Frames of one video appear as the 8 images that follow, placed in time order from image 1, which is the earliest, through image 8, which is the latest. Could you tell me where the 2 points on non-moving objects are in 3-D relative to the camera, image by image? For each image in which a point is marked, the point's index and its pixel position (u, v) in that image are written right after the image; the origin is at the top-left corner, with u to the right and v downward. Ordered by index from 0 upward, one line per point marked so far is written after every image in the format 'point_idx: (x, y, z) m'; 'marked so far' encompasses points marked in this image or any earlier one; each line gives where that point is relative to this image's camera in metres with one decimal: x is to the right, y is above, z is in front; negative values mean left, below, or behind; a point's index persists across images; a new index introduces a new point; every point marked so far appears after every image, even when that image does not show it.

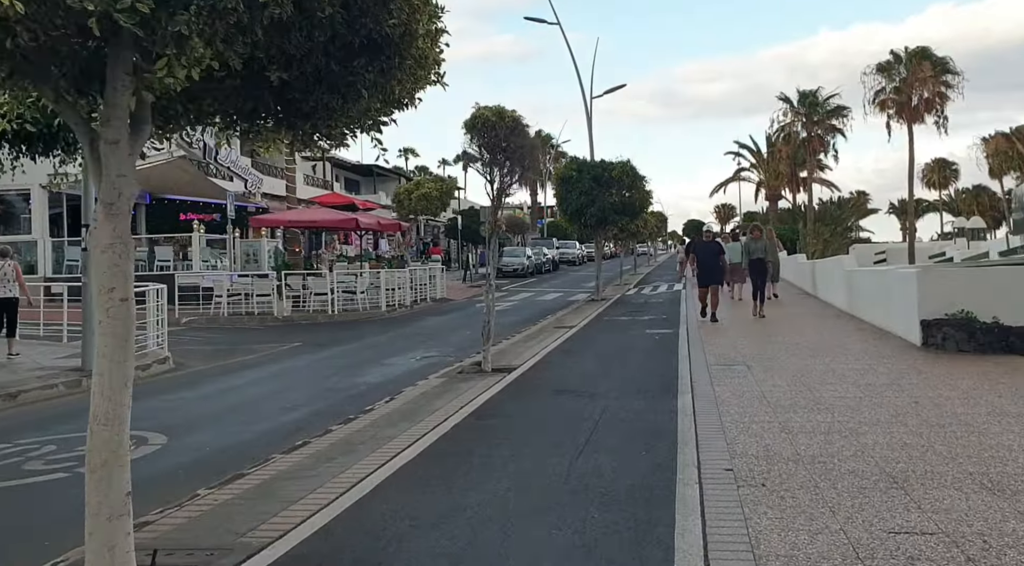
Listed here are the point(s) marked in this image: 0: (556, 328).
0: (+1.1, -1.1, +16.2) m
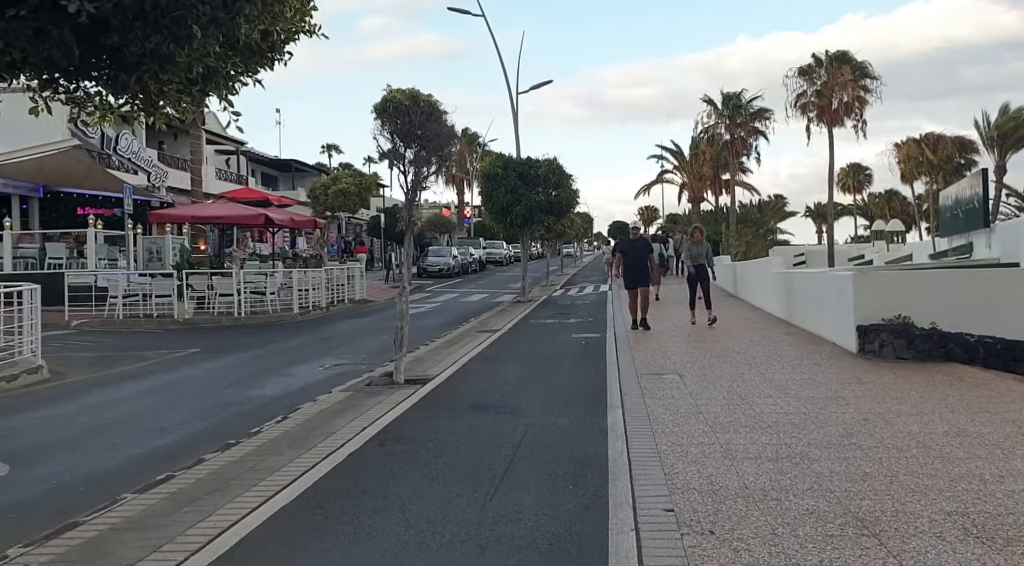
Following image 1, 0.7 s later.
0: (-0.7, -1.1, +15.2) m
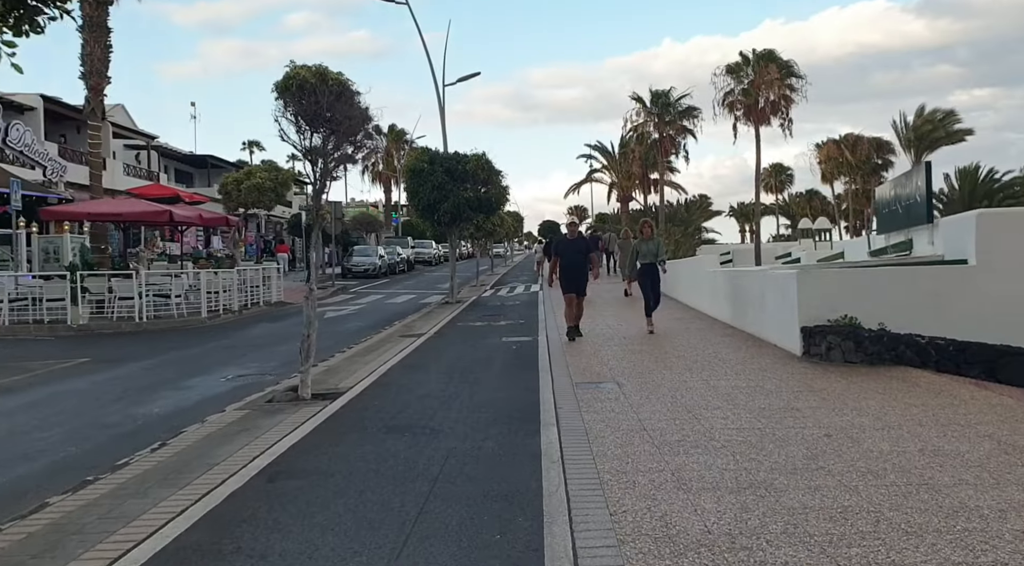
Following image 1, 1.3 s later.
0: (-2.2, -1.1, +14.1) m
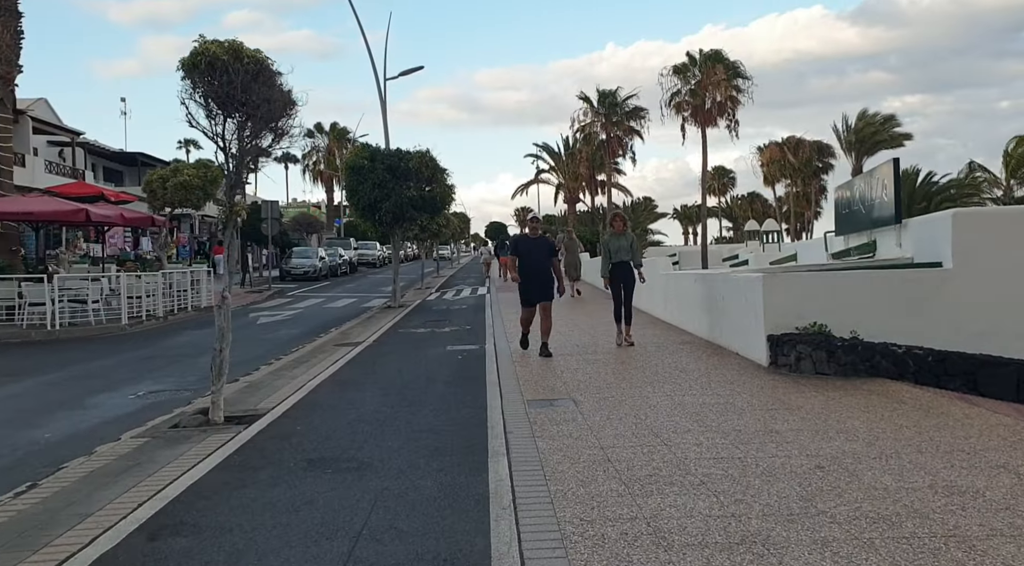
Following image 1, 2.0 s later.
0: (-3.3, -1.2, +13.0) m
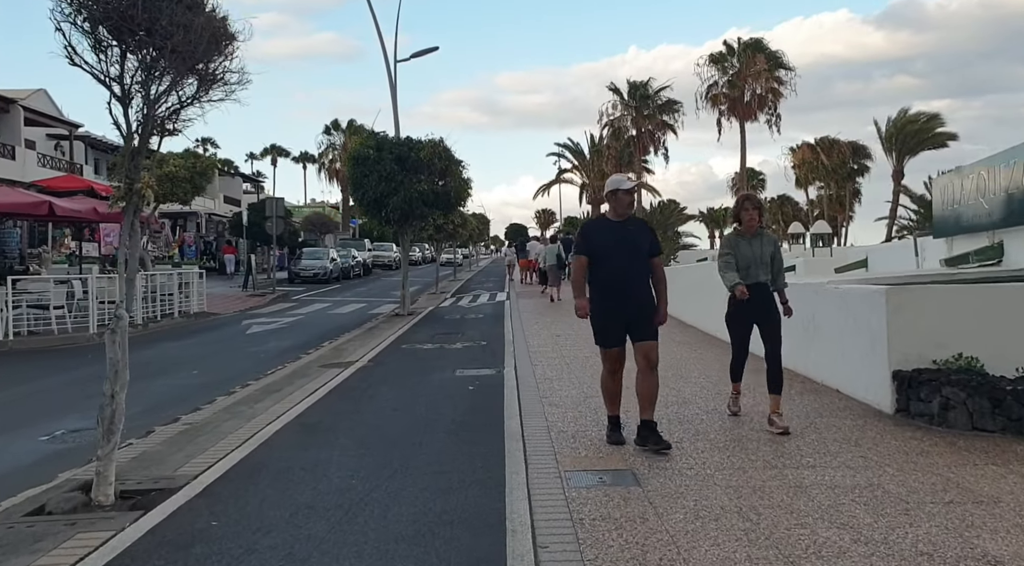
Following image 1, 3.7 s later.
0: (-2.9, -1.3, +10.6) m
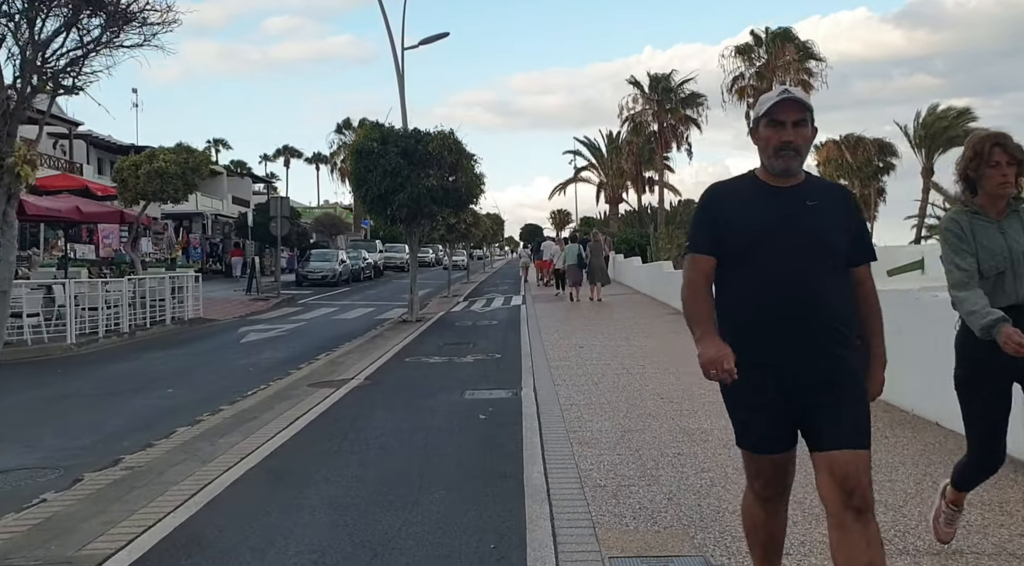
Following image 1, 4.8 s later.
0: (-2.6, -1.4, +9.2) m
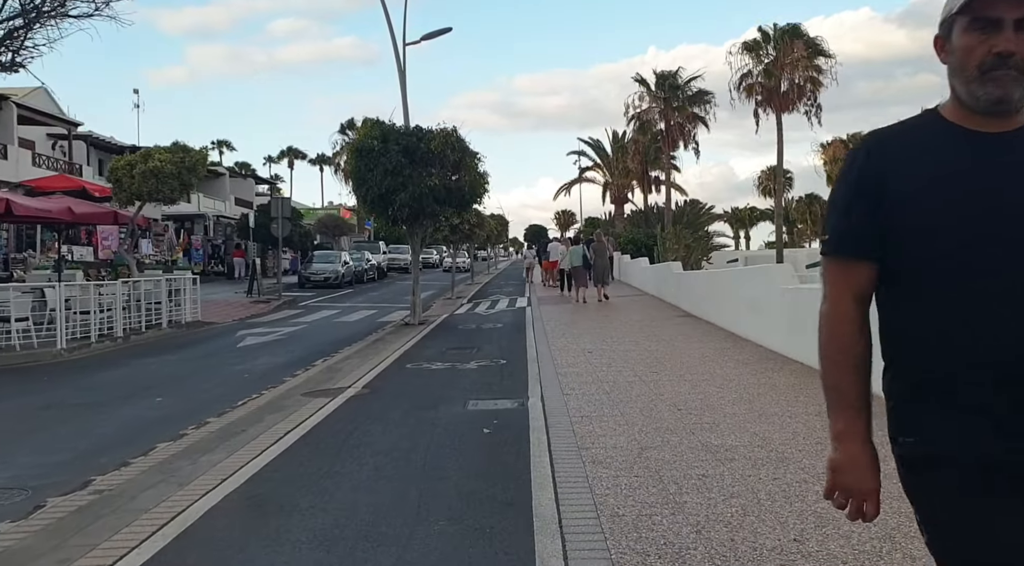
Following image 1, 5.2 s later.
0: (-2.6, -1.5, +8.7) m
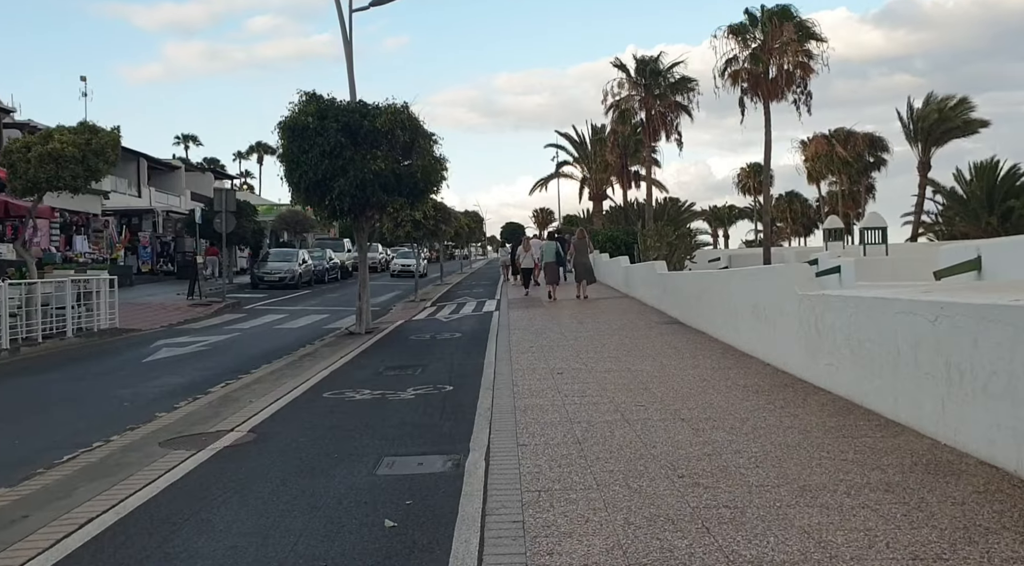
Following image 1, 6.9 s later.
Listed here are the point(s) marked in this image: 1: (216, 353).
0: (-3.1, -1.5, +6.2) m
1: (-6.2, -1.5, +14.4) m
